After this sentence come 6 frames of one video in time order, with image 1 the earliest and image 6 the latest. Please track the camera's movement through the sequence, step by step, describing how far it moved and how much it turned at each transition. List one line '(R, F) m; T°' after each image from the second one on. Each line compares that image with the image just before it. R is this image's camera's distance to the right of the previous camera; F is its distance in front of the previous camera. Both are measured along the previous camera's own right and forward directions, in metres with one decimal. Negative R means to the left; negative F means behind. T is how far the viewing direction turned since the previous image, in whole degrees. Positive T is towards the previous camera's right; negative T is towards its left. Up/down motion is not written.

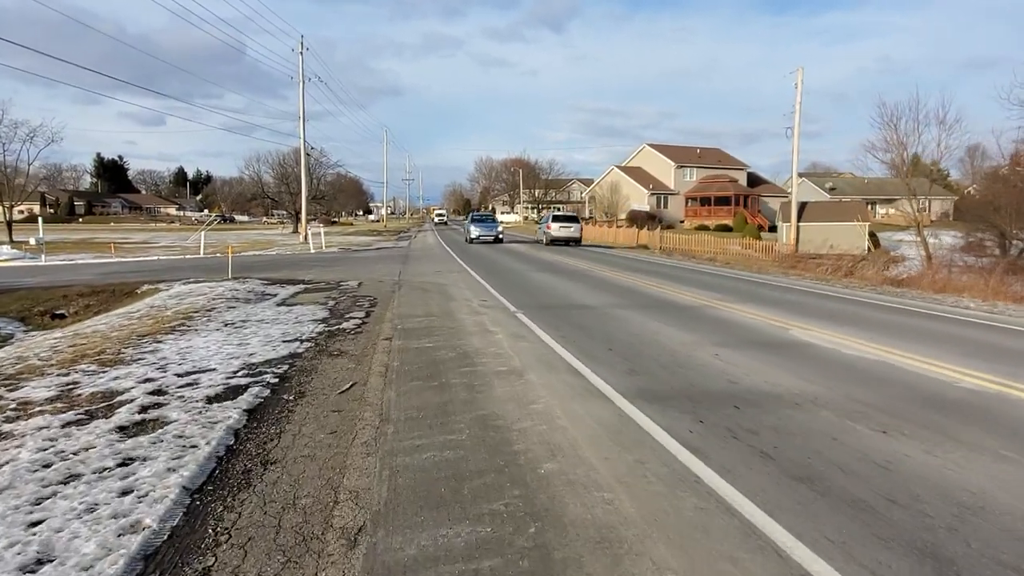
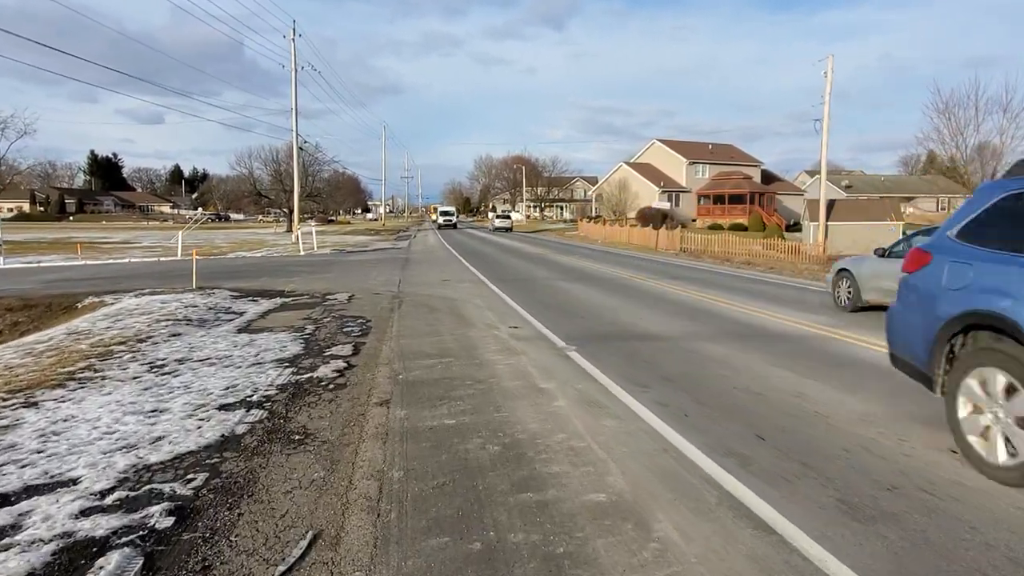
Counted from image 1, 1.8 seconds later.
(-0.6, +3.5) m; 0°
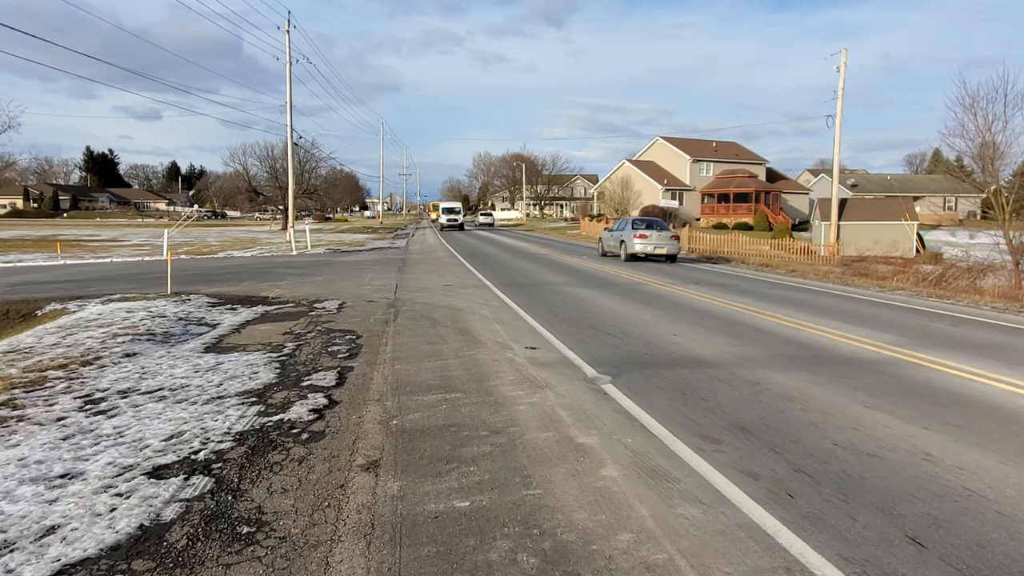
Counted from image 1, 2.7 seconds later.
(-0.2, +1.6) m; 0°
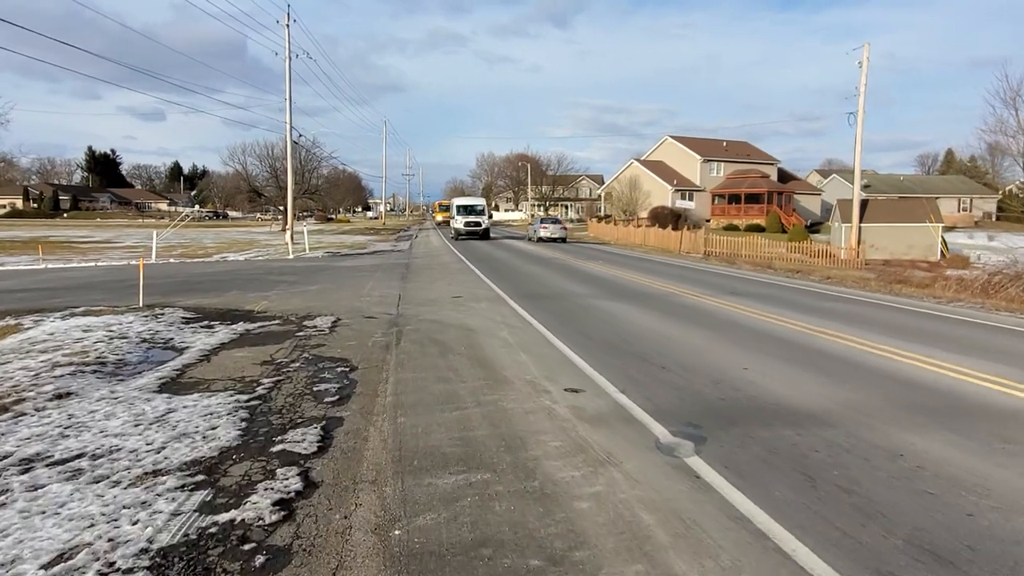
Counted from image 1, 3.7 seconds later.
(-0.3, +1.8) m; 0°
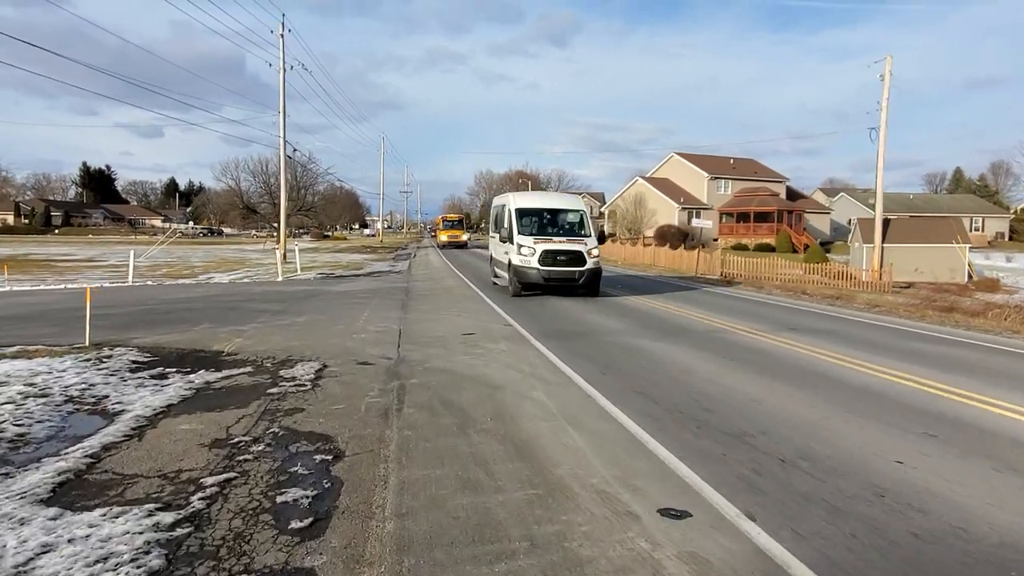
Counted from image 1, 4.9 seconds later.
(-0.4, +2.2) m; 0°
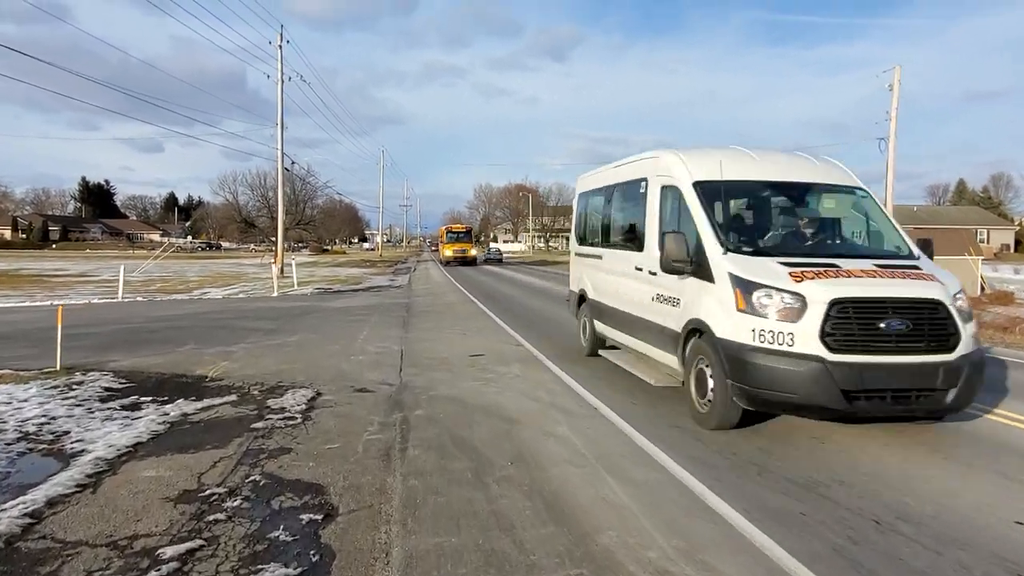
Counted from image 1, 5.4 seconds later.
(-0.2, +1.0) m; 0°
